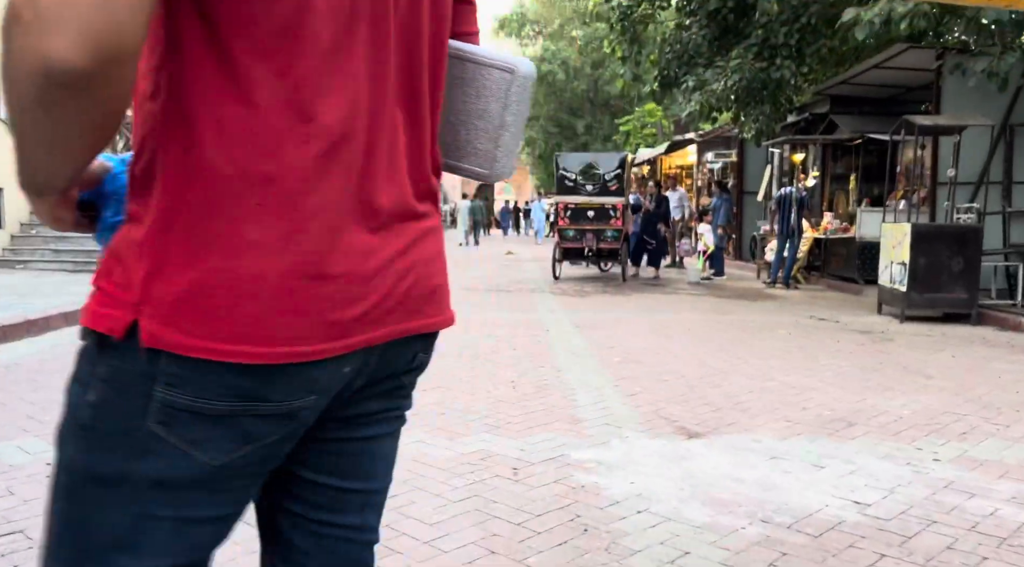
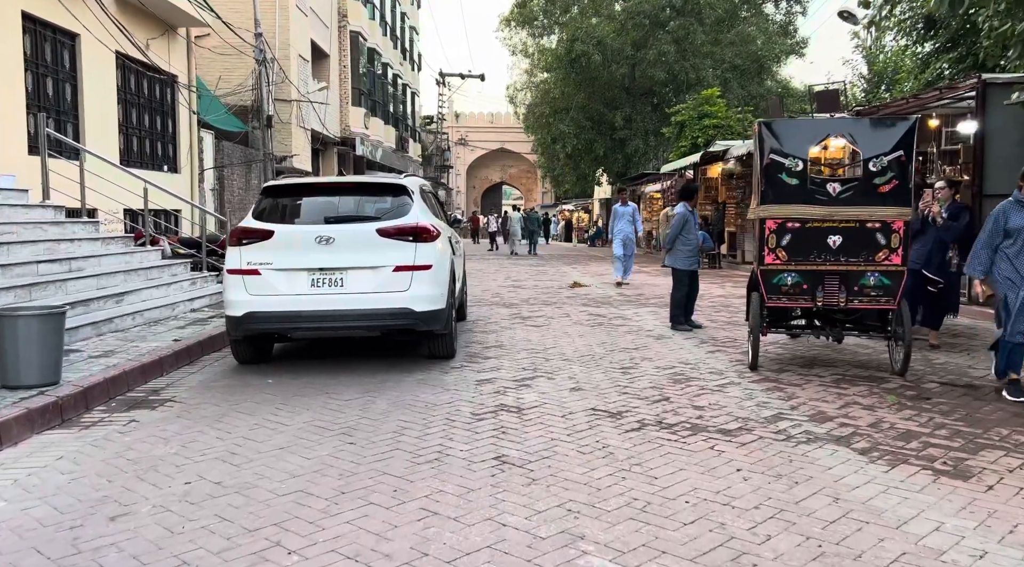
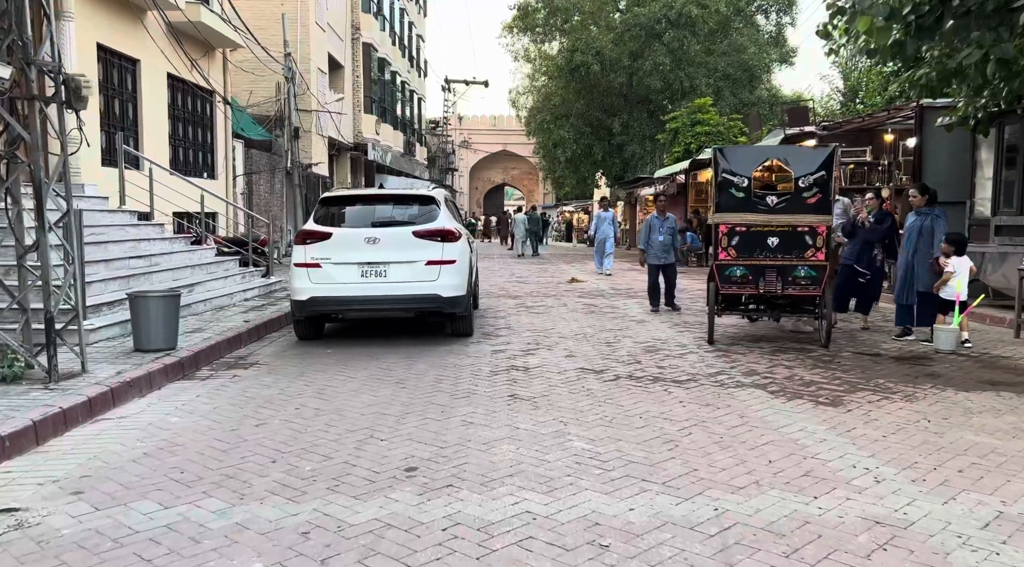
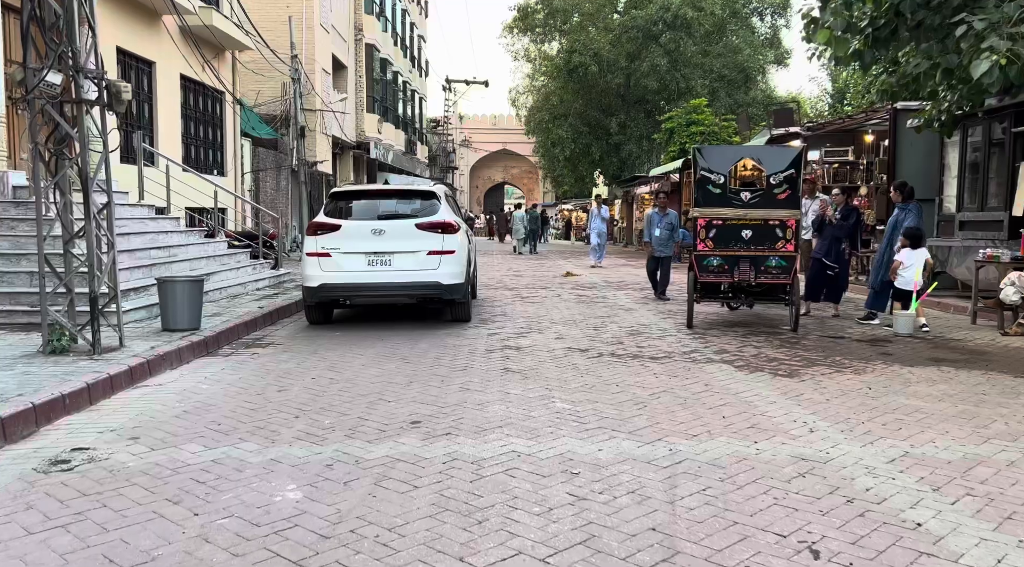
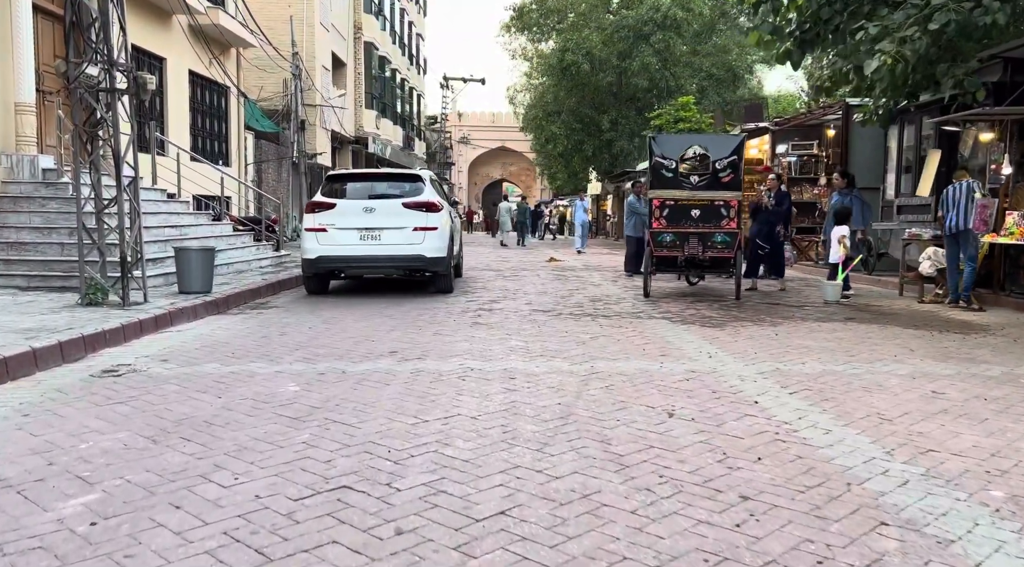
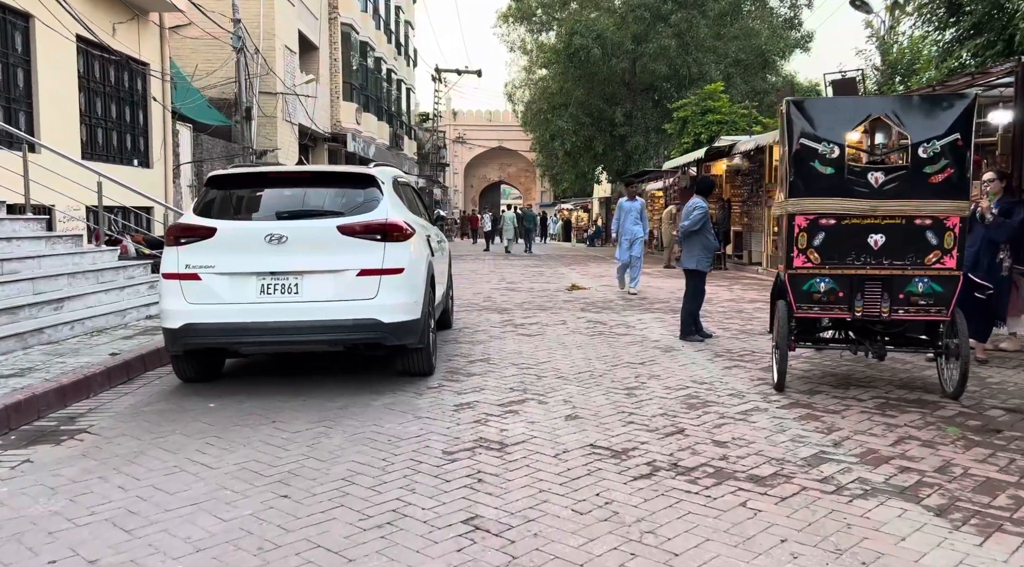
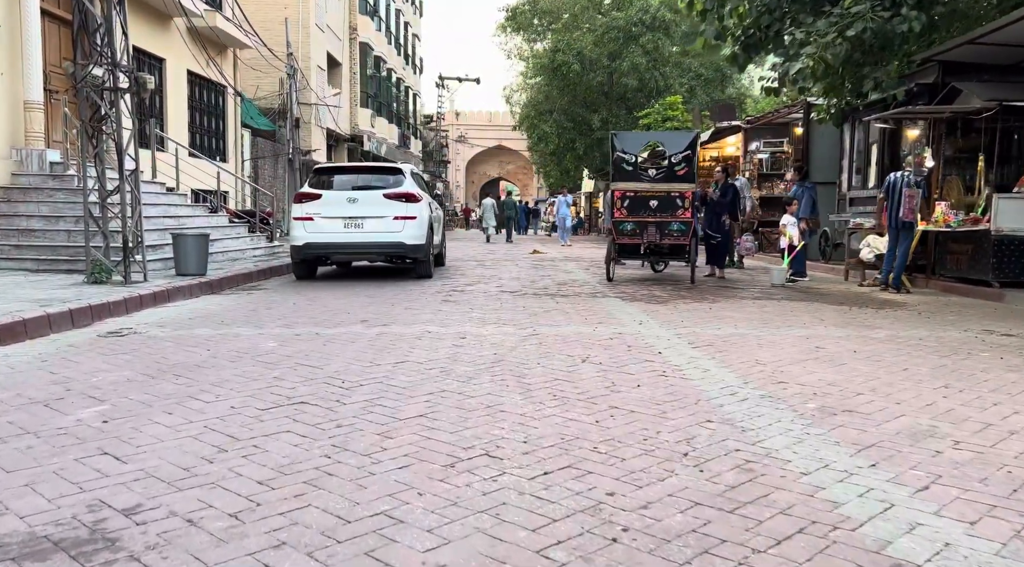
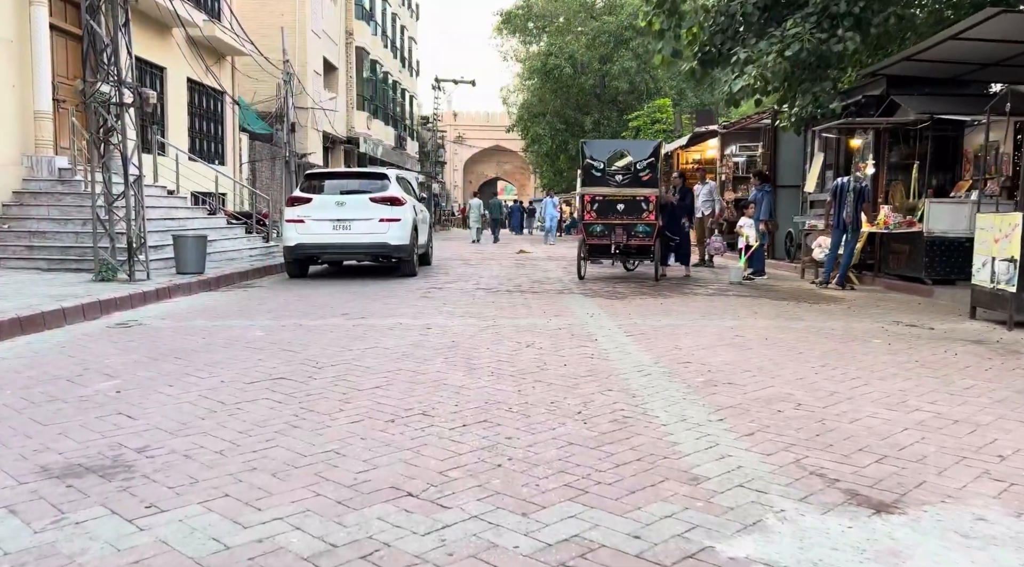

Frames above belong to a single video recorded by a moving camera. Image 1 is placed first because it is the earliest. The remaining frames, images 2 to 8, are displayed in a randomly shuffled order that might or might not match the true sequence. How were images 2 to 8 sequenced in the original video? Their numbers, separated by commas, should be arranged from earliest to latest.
8, 7, 5, 4, 3, 2, 6
